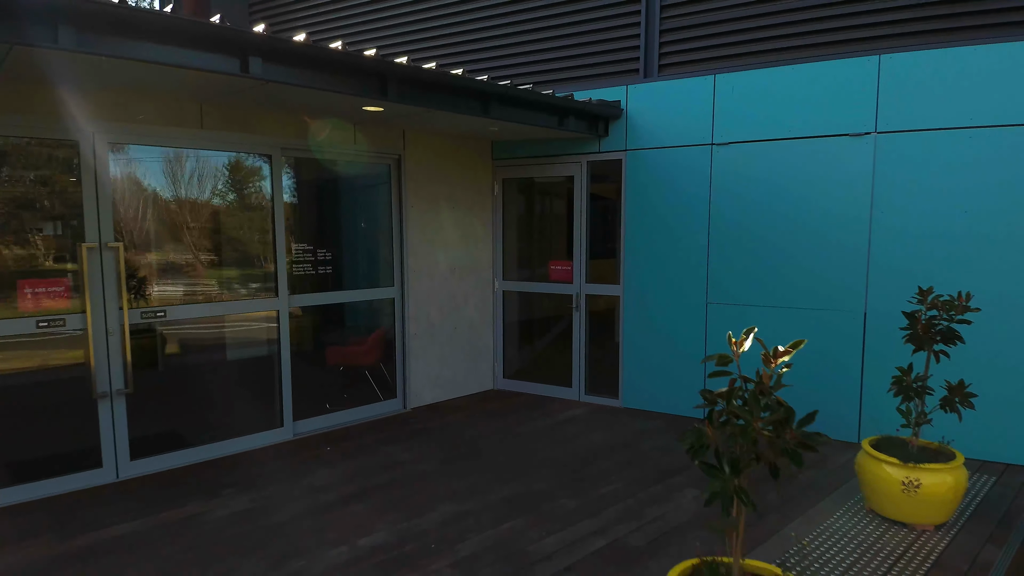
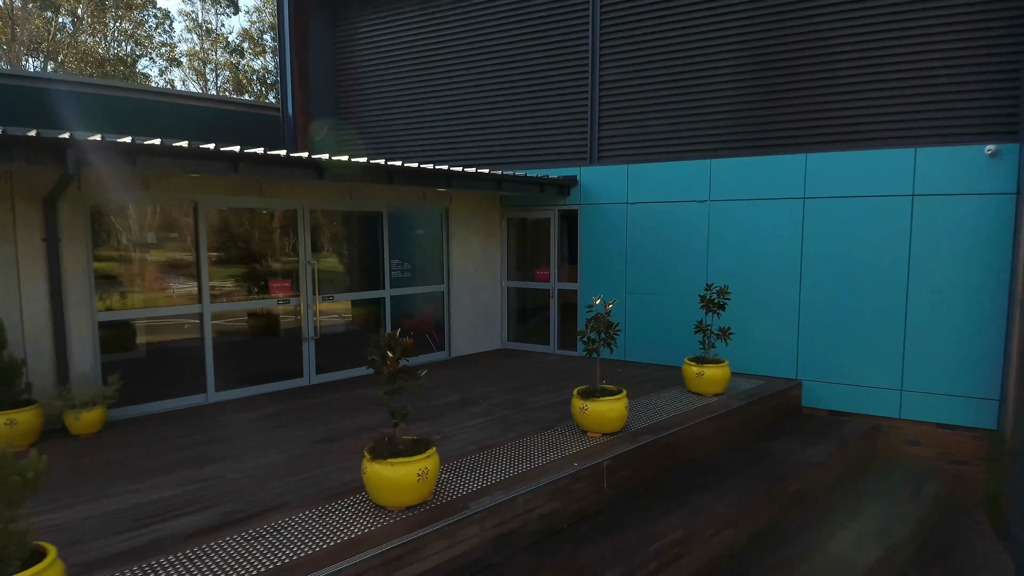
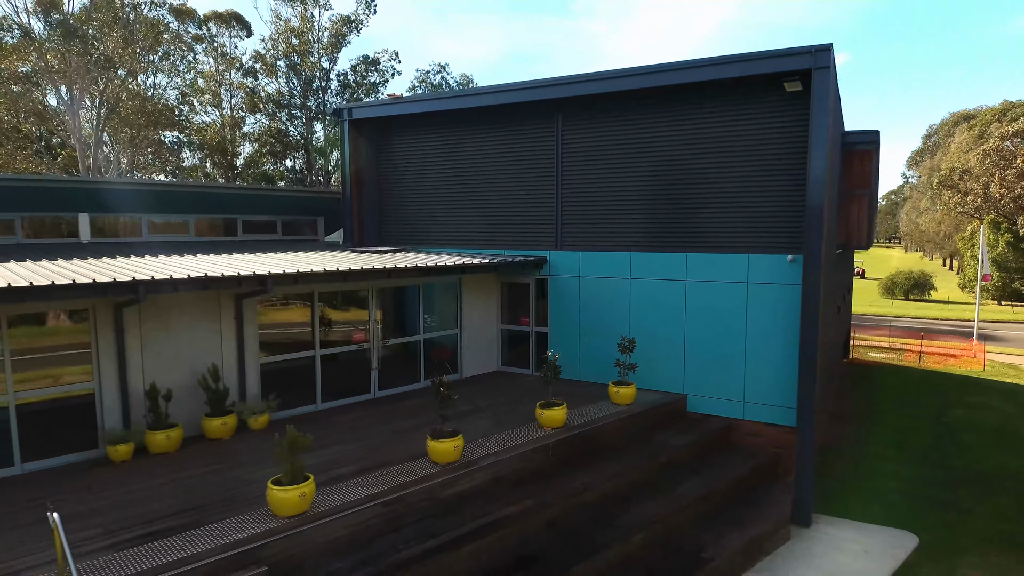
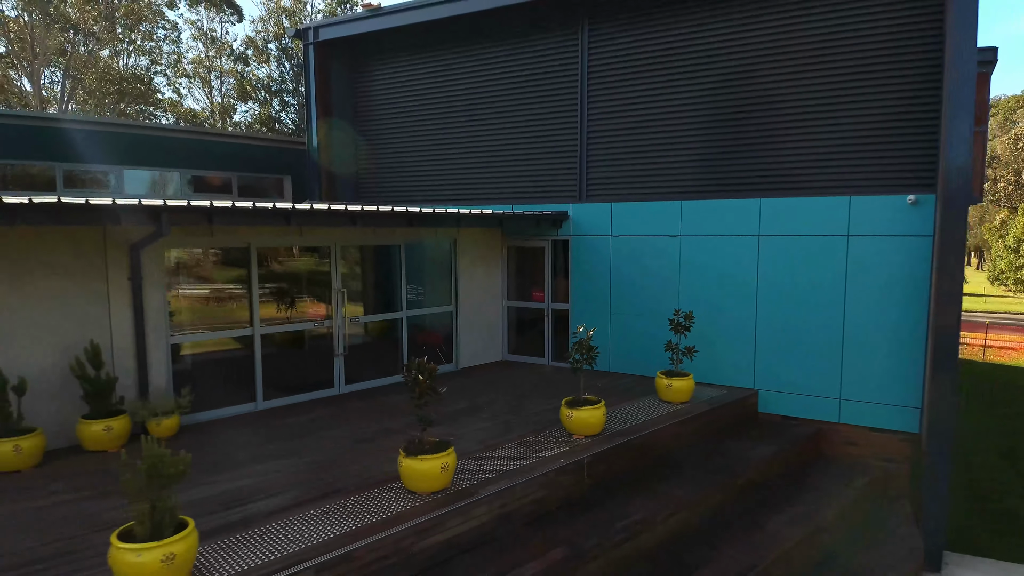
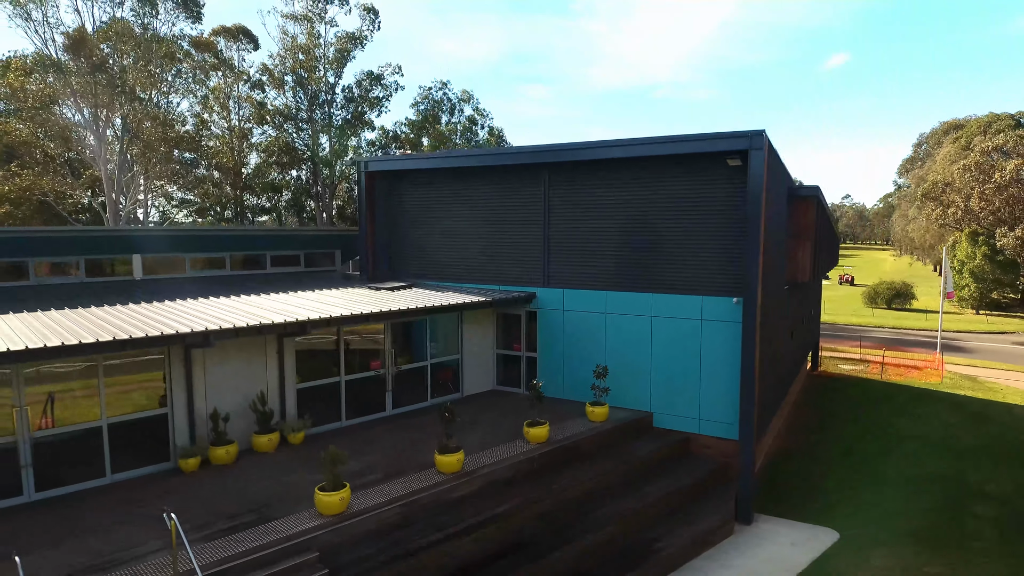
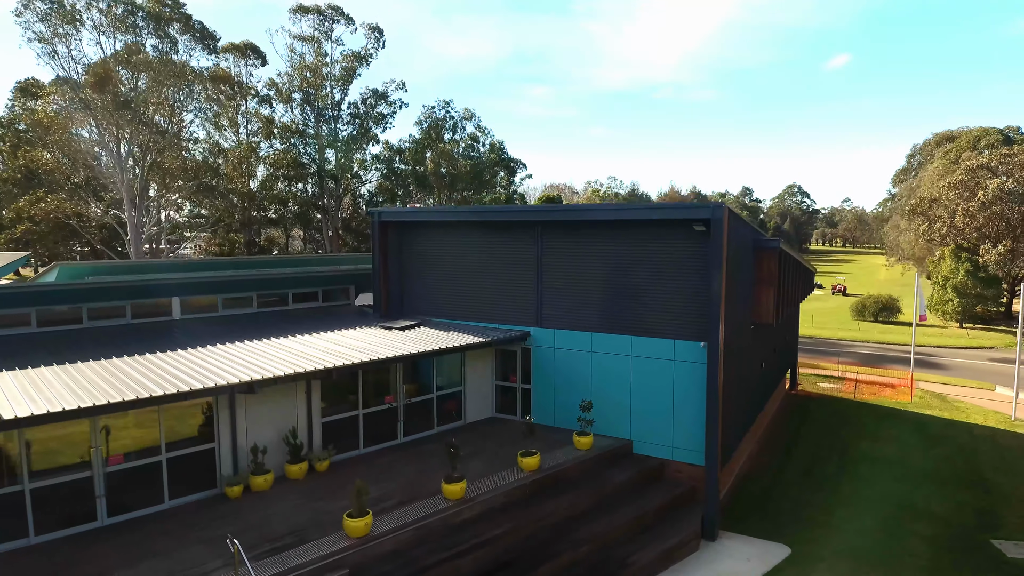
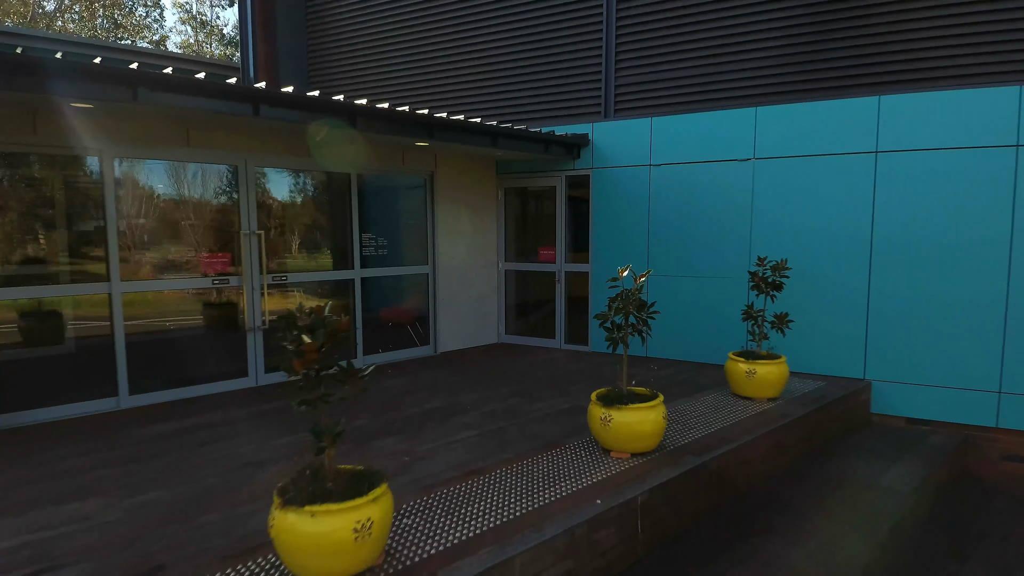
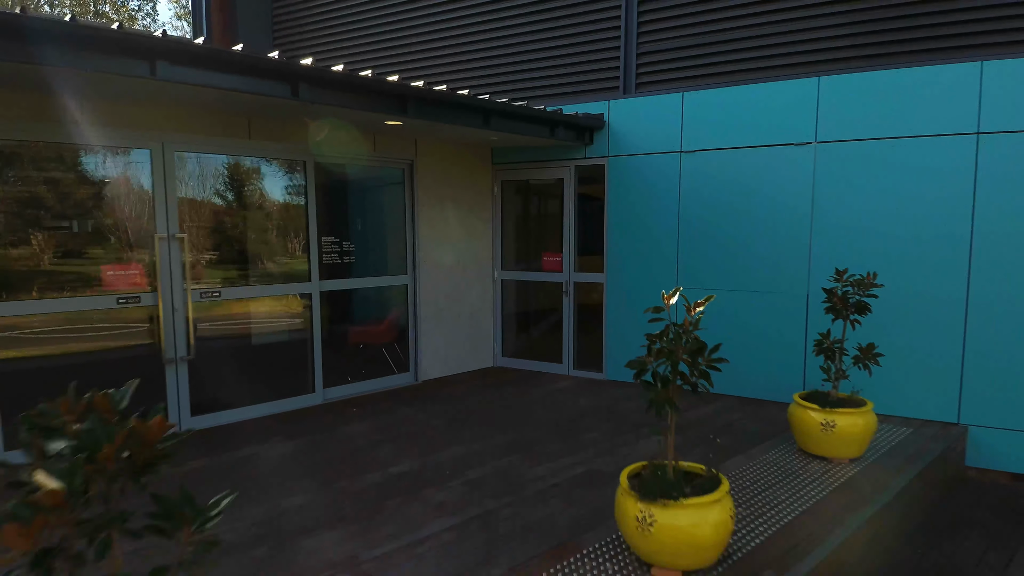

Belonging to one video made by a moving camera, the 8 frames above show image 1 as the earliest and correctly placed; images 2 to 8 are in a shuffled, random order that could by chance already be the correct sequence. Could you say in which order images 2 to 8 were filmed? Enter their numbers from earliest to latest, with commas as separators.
8, 7, 2, 4, 3, 5, 6
